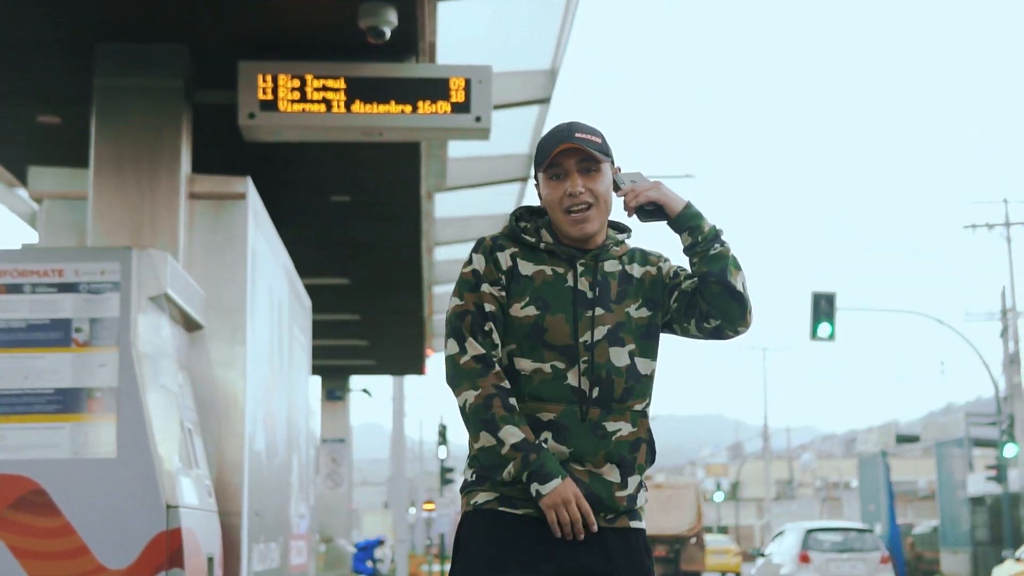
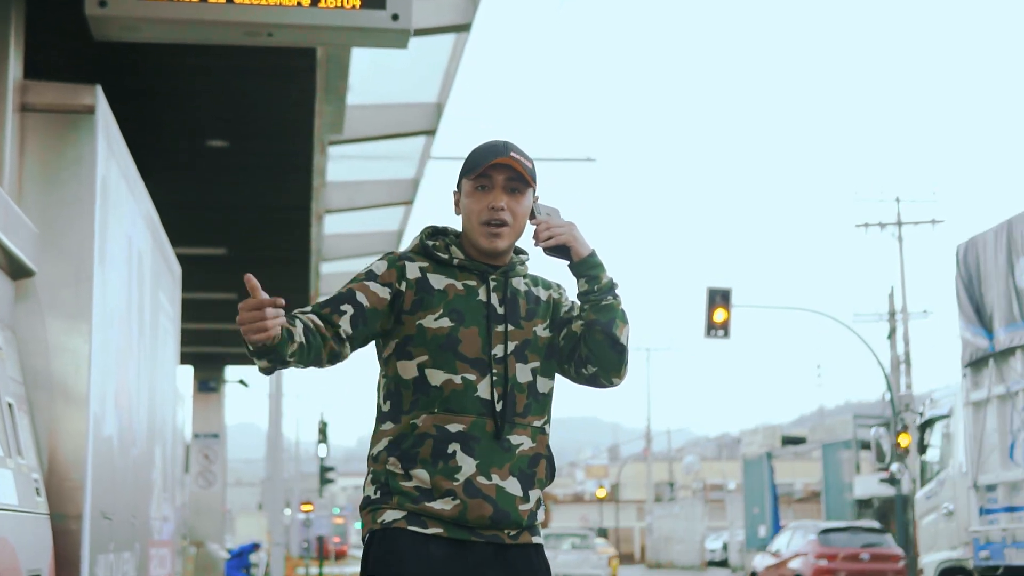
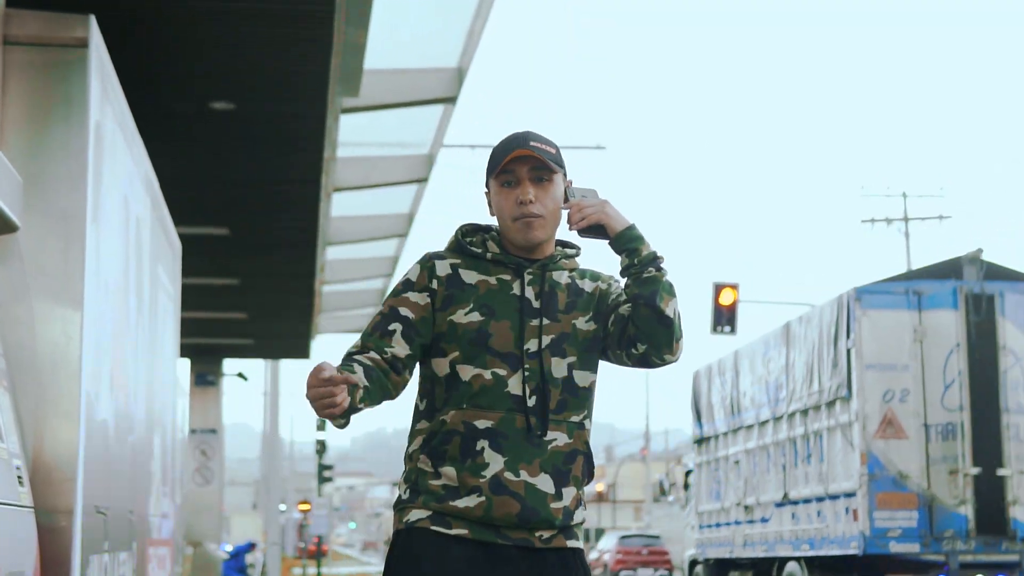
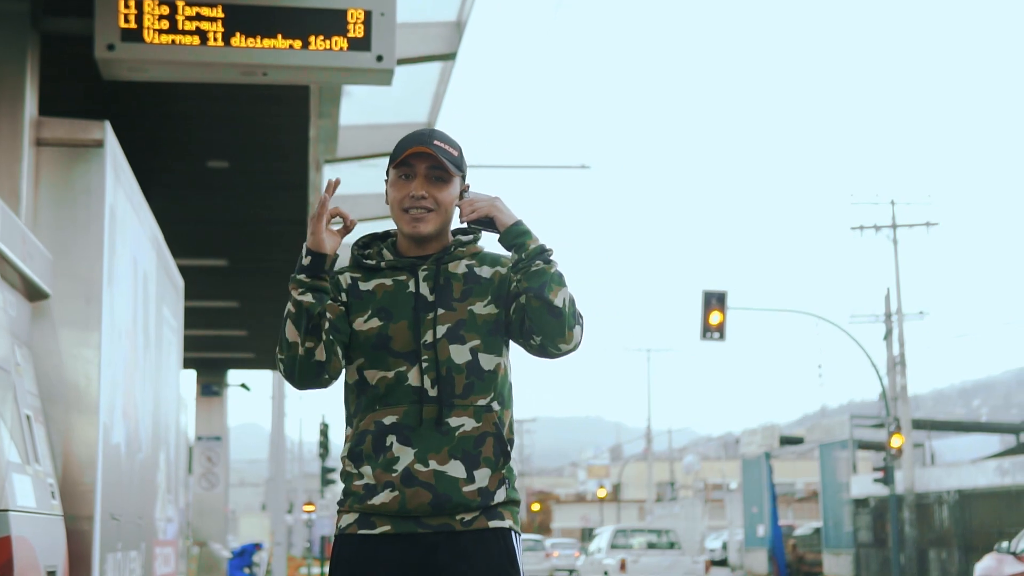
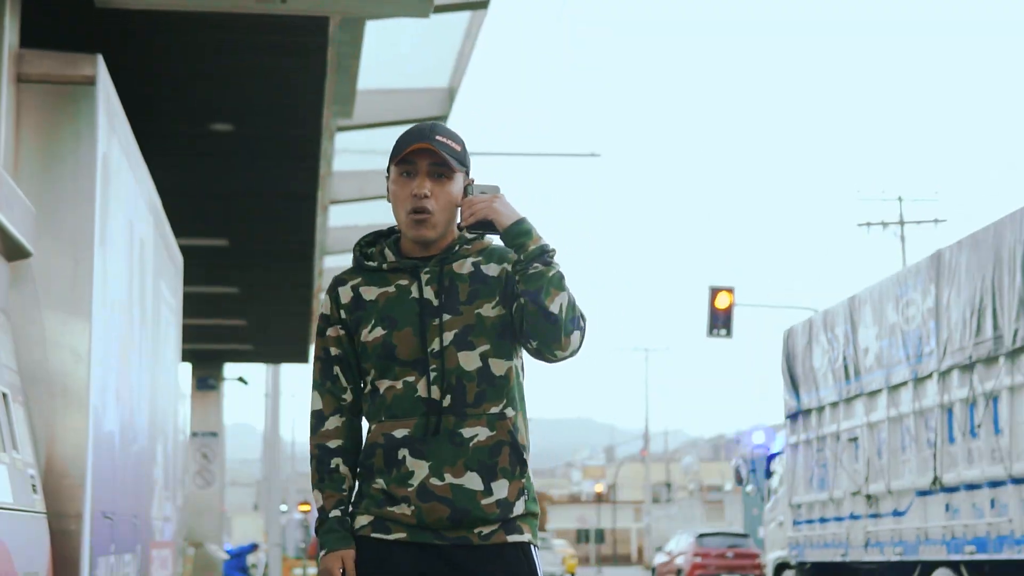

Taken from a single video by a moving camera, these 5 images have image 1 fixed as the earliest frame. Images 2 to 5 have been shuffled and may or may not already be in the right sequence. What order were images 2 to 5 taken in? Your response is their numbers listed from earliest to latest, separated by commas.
4, 2, 5, 3
